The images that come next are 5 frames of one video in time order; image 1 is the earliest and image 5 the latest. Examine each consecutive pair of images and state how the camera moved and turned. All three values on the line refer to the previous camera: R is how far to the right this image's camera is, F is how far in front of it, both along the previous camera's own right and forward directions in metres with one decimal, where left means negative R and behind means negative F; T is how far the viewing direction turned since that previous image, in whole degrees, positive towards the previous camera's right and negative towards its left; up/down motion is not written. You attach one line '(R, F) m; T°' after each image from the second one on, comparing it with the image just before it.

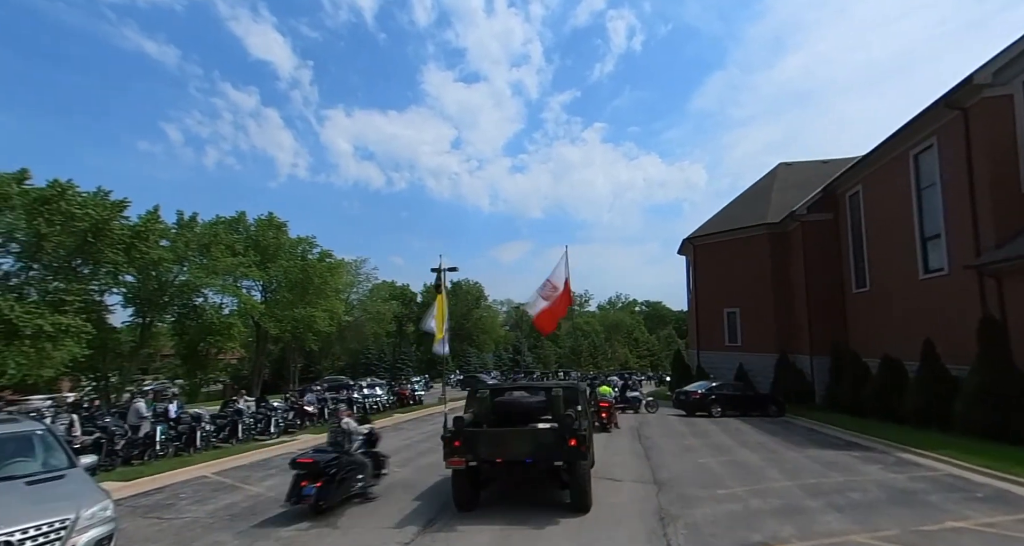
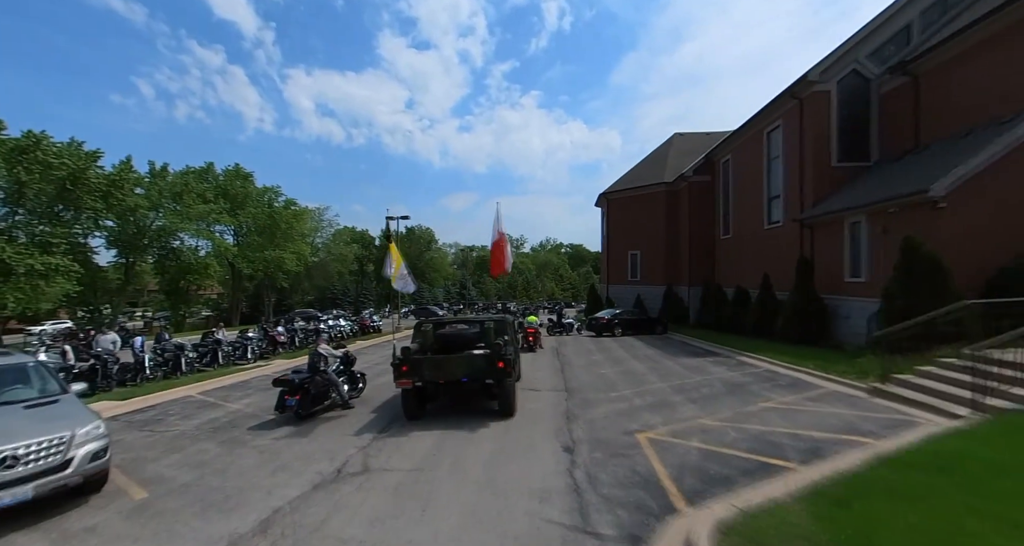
(+1.0, -1.1) m; +2°
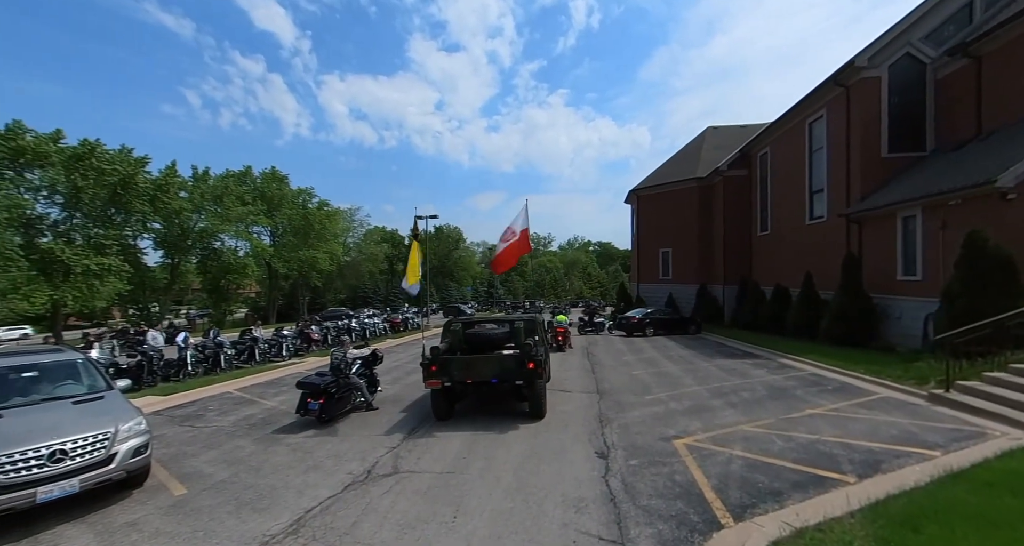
(0.0, +0.2) m; -4°
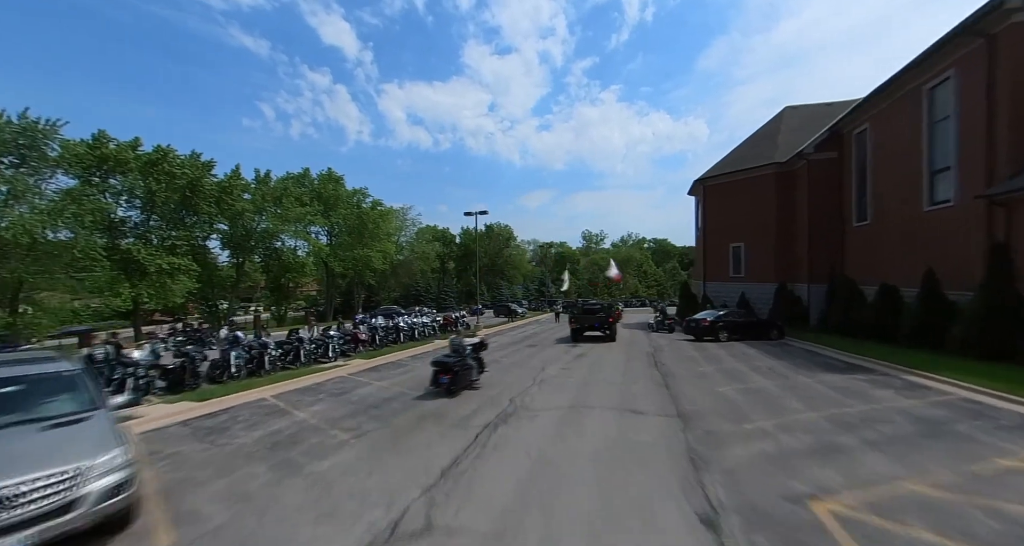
(-0.2, +1.5) m; -7°
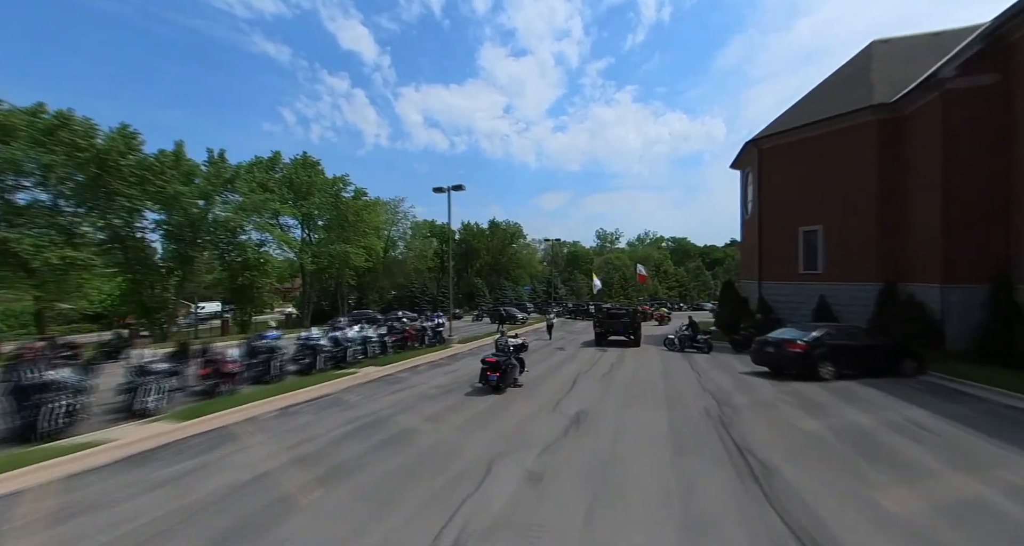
(+1.5, +7.5) m; -2°
